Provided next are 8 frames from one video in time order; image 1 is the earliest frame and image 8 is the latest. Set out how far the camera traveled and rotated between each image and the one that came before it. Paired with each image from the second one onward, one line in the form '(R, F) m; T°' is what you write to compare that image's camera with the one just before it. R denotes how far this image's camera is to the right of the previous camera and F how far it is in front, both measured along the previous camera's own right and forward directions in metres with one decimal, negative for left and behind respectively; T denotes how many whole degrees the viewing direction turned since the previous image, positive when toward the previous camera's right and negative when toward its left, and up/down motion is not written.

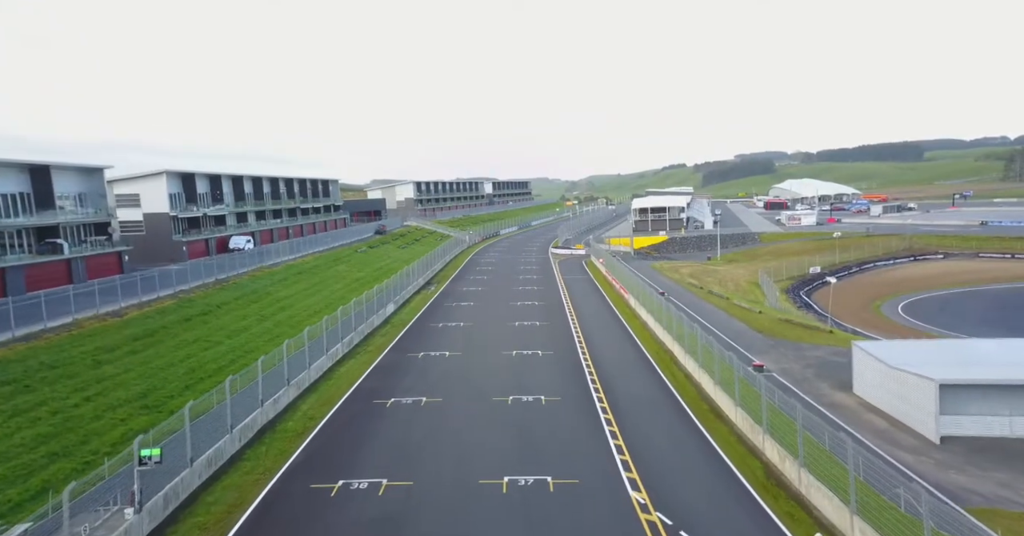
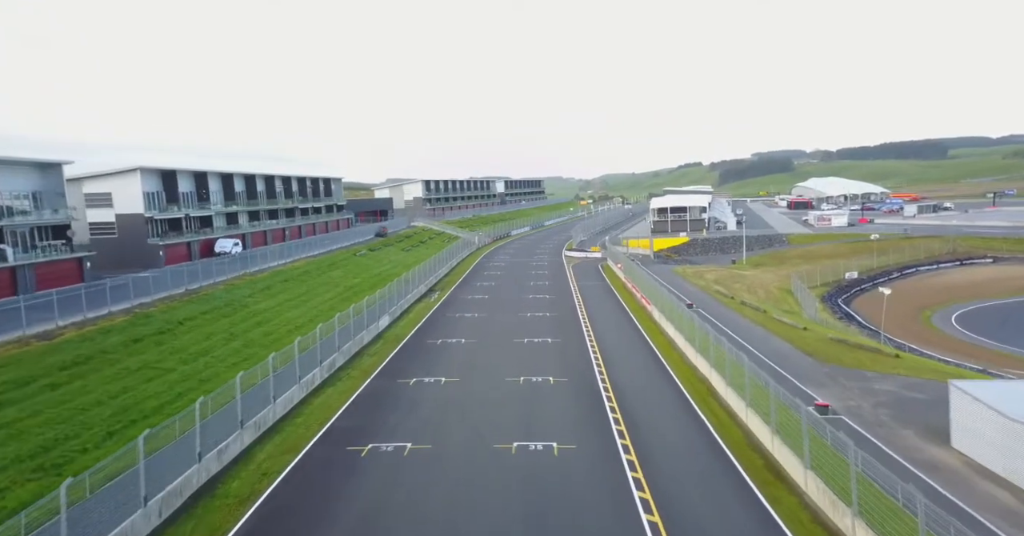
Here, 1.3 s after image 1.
(+0.3, +4.5) m; -1°
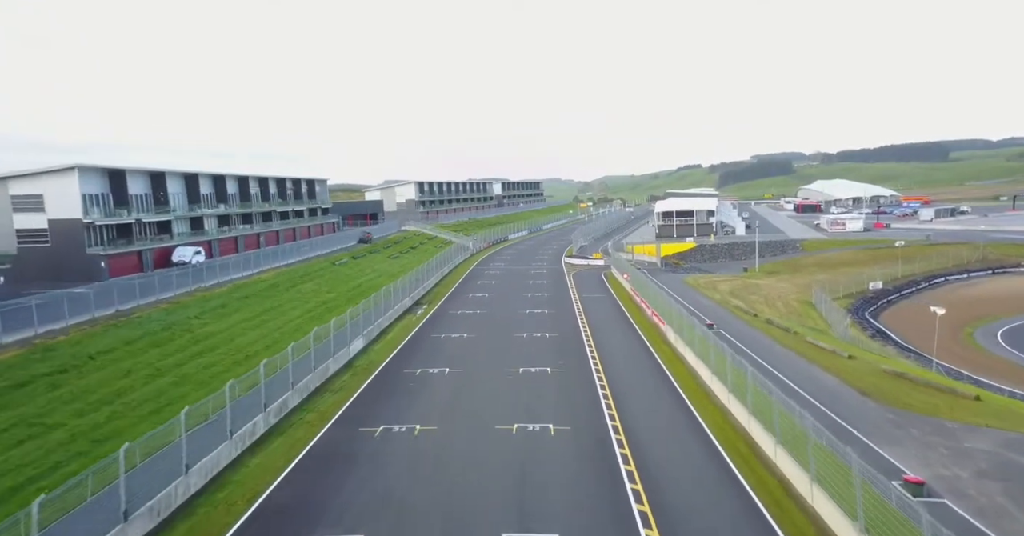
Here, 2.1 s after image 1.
(+0.3, +5.1) m; 0°
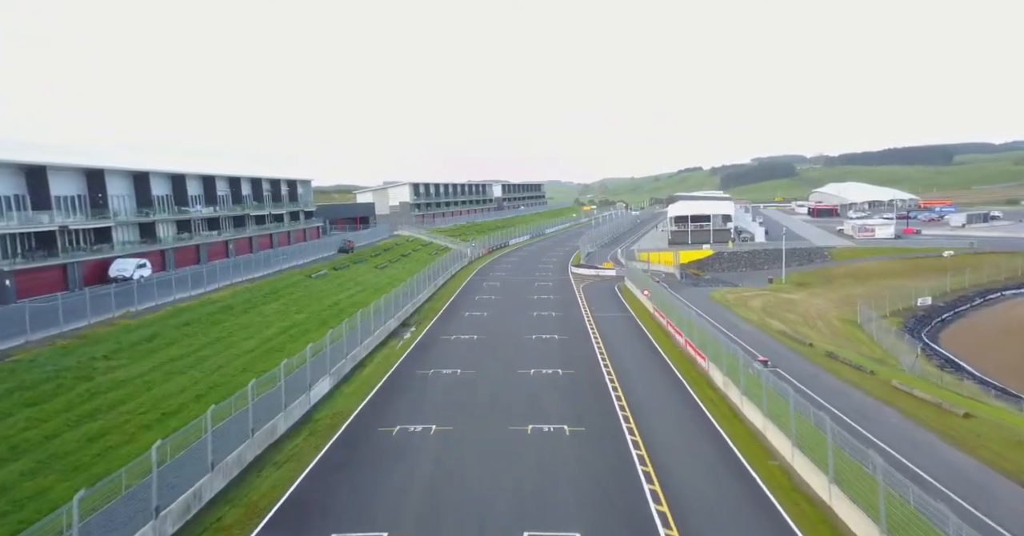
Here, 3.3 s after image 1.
(-0.3, +6.8) m; 0°
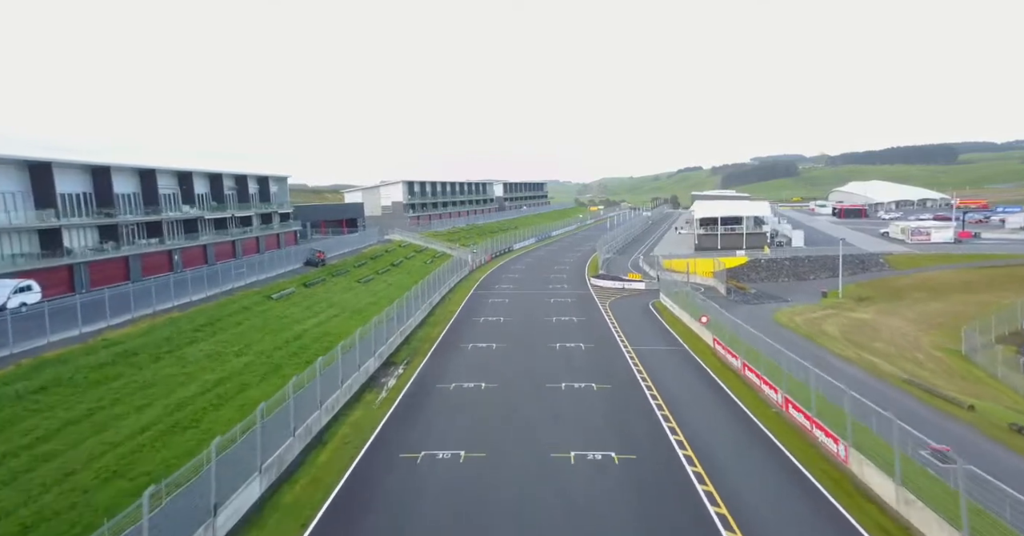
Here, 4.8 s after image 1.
(-1.1, +9.8) m; 0°
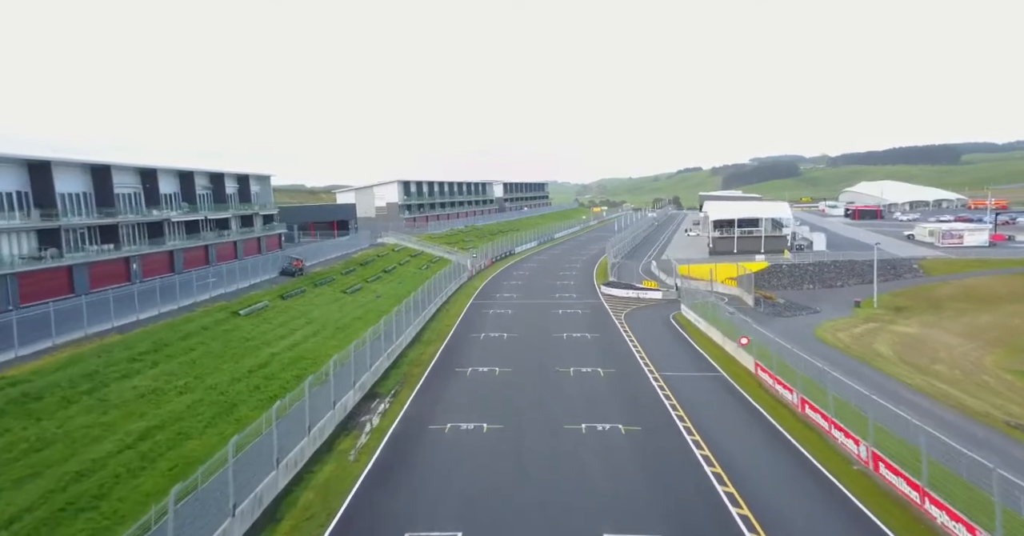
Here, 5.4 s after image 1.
(-0.4, +5.0) m; 0°
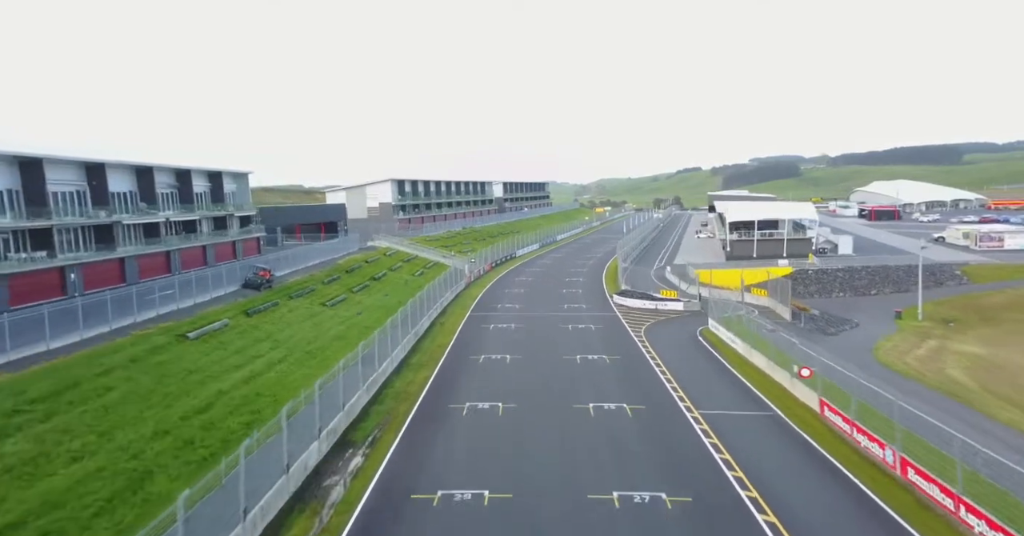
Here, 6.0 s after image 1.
(-0.3, +5.4) m; 0°
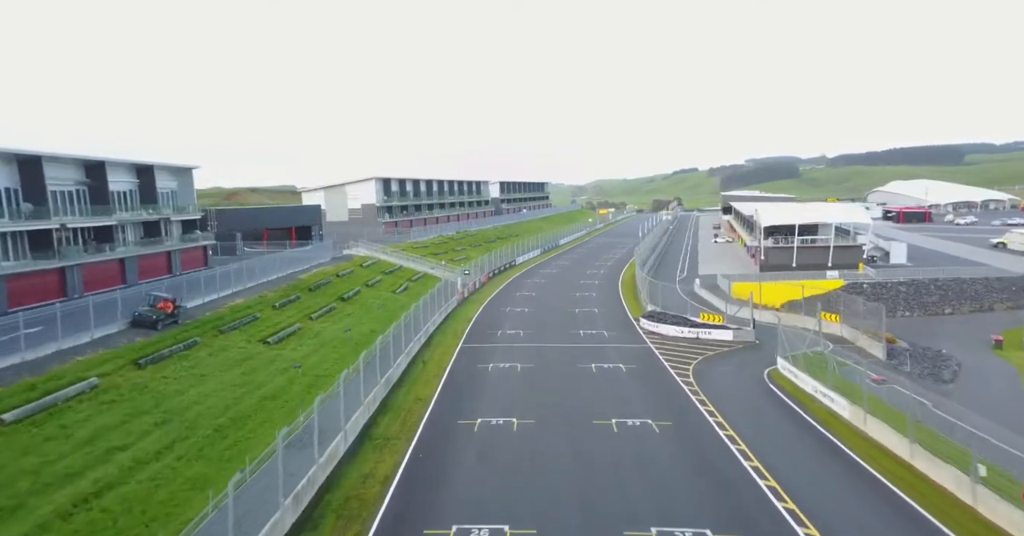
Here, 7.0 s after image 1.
(-0.5, +9.5) m; 0°
